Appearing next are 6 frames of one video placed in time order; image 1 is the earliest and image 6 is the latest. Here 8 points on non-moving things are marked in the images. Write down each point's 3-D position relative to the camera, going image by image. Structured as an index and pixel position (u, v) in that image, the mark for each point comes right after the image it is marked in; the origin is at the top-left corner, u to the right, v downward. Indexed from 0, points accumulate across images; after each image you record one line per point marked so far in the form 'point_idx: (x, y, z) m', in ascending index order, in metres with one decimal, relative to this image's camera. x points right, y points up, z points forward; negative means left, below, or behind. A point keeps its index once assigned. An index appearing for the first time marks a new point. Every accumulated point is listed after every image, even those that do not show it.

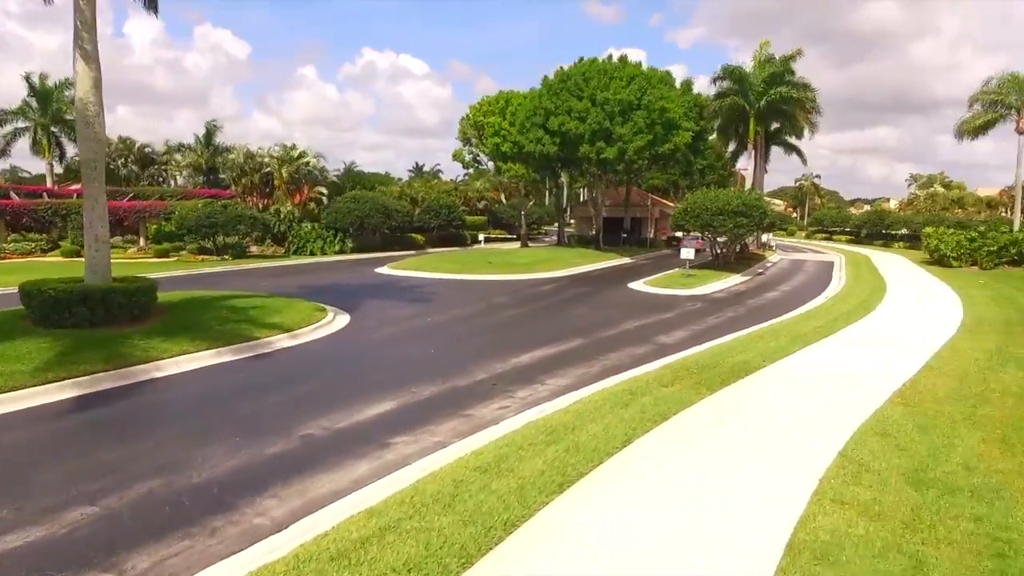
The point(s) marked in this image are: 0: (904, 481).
0: (+3.9, -1.9, +6.4) m
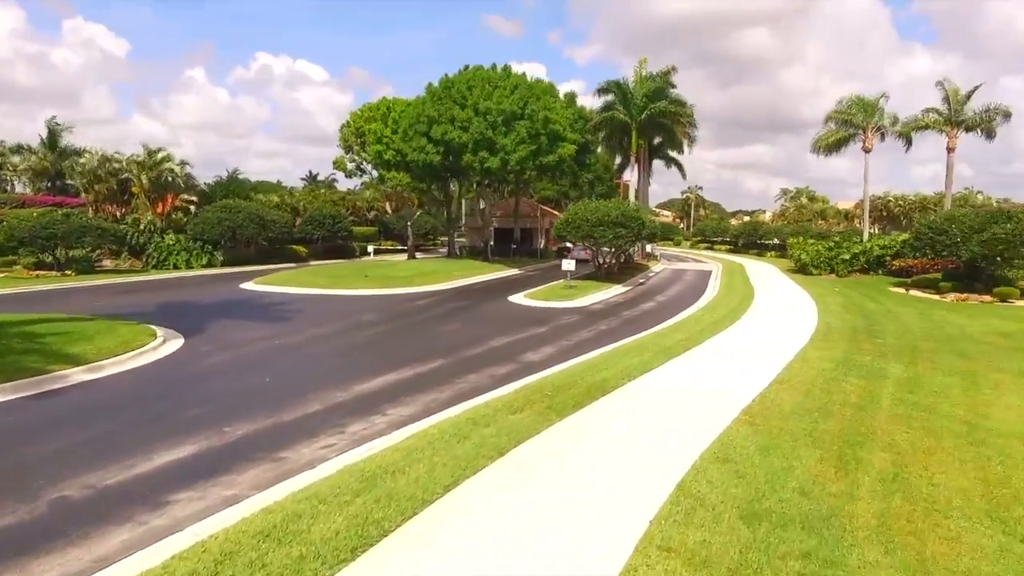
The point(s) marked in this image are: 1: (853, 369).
0: (+2.1, -2.1, +6.0) m
1: (+6.3, -1.5, +11.9) m
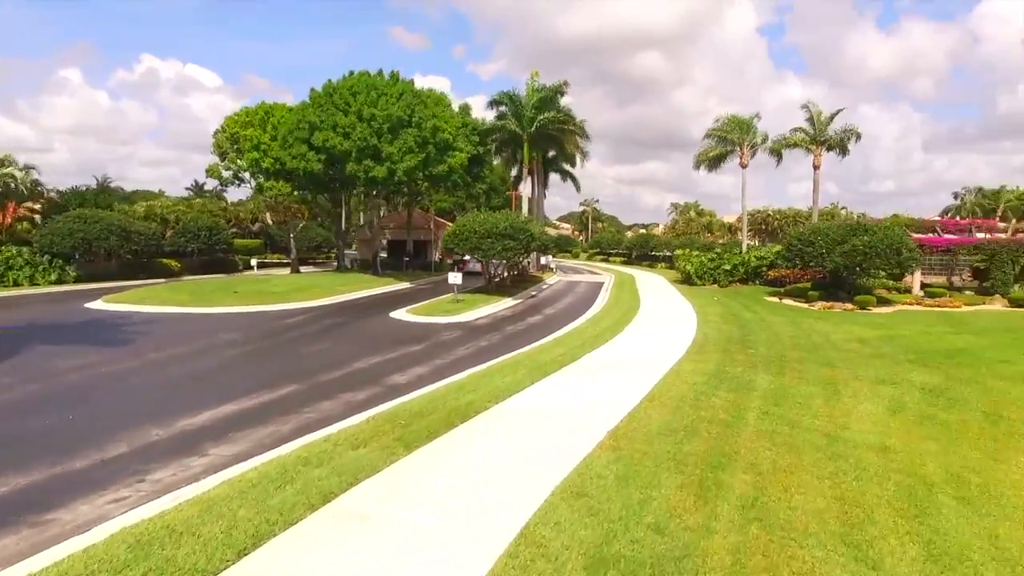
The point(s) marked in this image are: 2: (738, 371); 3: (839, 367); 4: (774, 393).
0: (+0.6, -2.2, +5.3) m
1: (+3.8, -1.7, +11.7) m
2: (+4.4, -1.7, +12.7) m
3: (+6.8, -1.7, +13.6) m
4: (+4.5, -1.8, +11.1) m
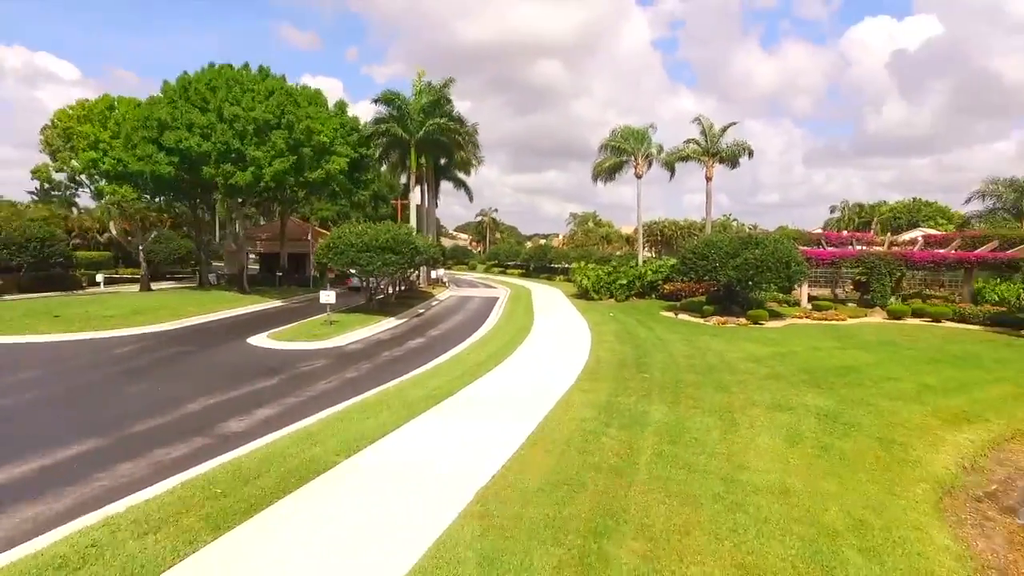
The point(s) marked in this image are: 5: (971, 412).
0: (-0.6, -2.5, +3.8) m
1: (+1.7, -2.1, +10.6) m
2: (+2.1, -2.0, +11.6) m
3: (+4.4, -2.1, +12.9) m
4: (+2.4, -2.2, +10.2) m
5: (+9.5, -2.6, +13.4) m
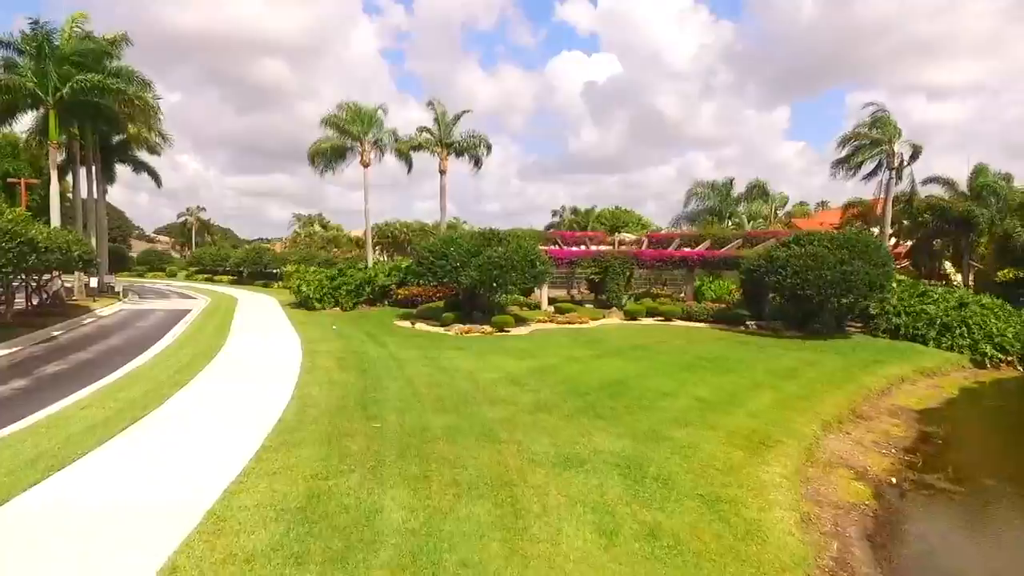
0: (-1.1, -2.6, -1.5) m
1: (-1.7, -2.2, +5.7) m
2: (-1.7, -2.1, +6.8) m
3: (-0.1, -2.1, +8.9) m
4: (-0.8, -2.2, +5.6) m
5: (+4.3, -2.5, +11.4) m
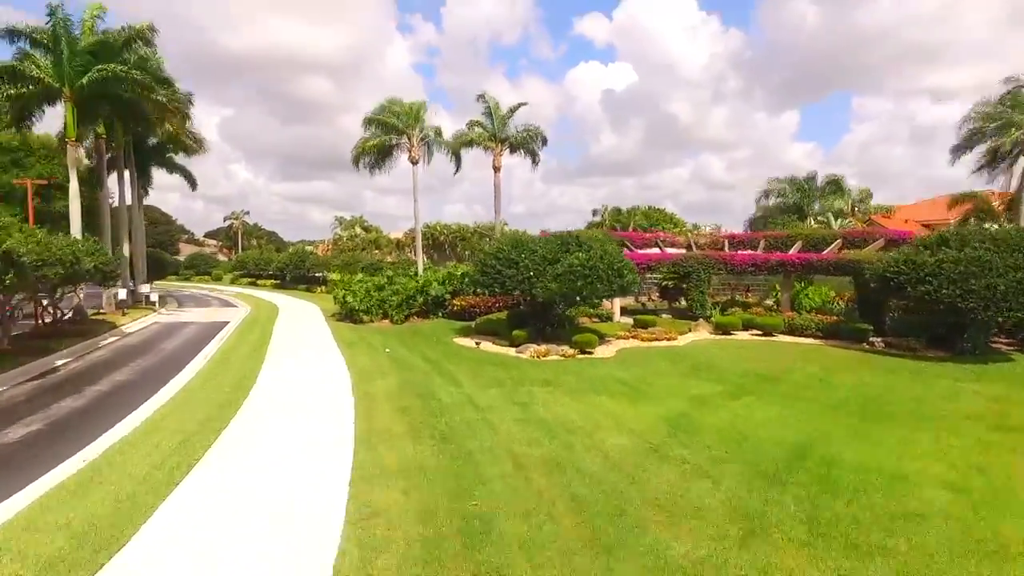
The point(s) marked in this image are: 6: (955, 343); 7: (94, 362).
0: (+0.2, -3.0, -4.9) m
1: (-0.1, -2.6, +2.4) m
2: (-0.1, -2.5, +3.4) m
3: (+1.7, -2.5, +5.4) m
4: (+0.8, -2.7, +2.2) m
5: (+6.2, -2.9, +7.7) m
6: (+13.0, -1.6, +19.1) m
7: (-11.2, -2.0, +17.1) m
